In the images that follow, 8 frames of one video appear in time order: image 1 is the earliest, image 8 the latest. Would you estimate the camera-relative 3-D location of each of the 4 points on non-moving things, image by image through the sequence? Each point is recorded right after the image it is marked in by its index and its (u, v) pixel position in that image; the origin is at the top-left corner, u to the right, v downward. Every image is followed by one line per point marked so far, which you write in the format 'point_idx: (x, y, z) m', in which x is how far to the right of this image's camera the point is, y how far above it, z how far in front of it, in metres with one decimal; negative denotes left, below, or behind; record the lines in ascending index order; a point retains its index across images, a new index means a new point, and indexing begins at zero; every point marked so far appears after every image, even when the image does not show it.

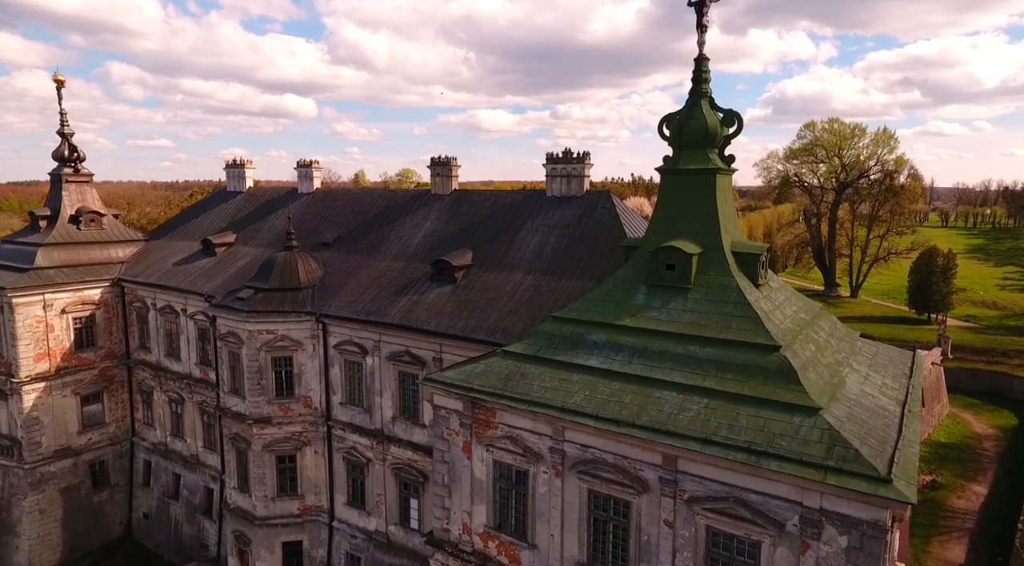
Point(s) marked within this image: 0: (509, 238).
0: (-0.1, +1.3, +20.0) m
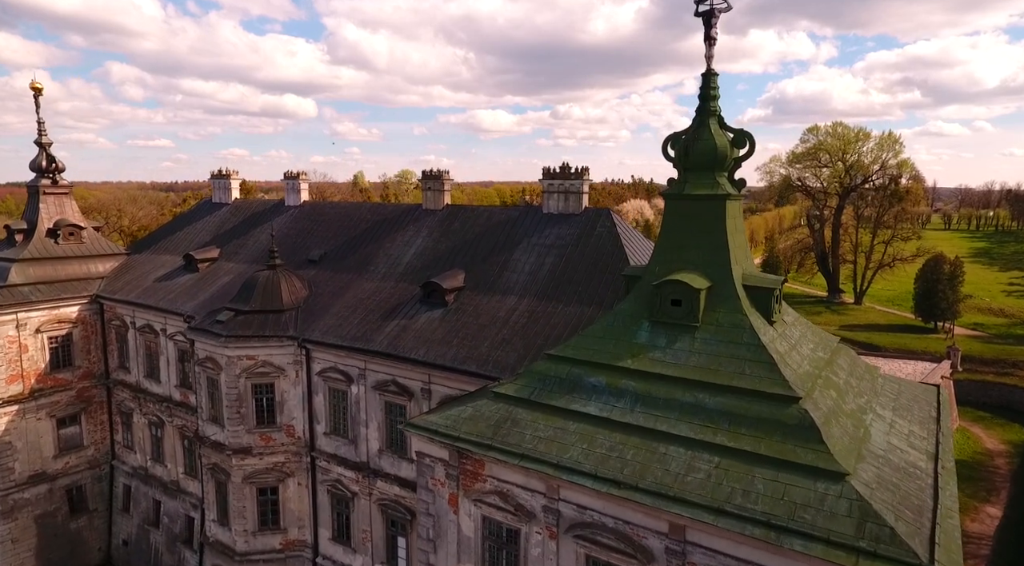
0: (-0.3, +0.7, +18.9) m
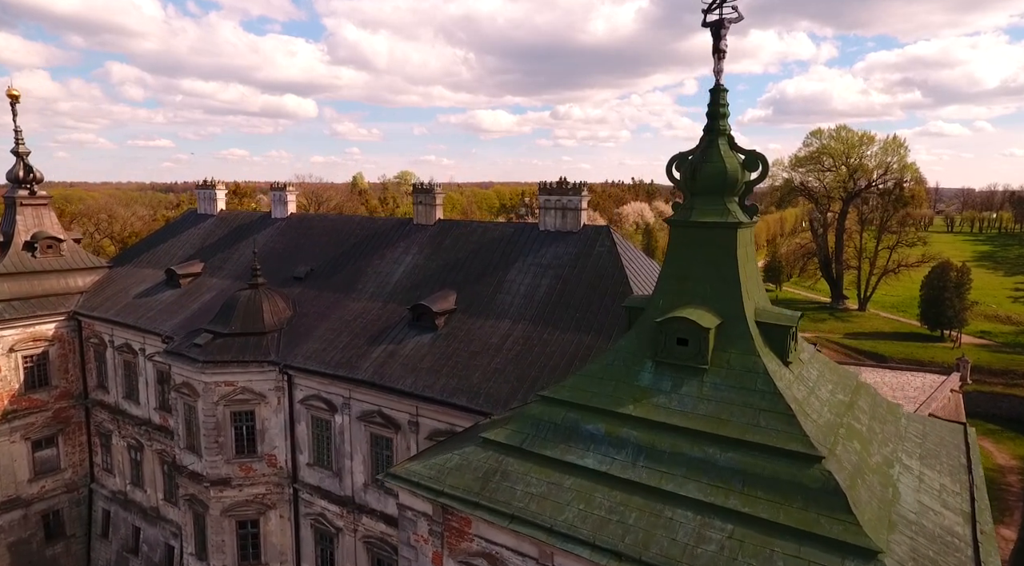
0: (-0.4, +0.1, +17.9) m
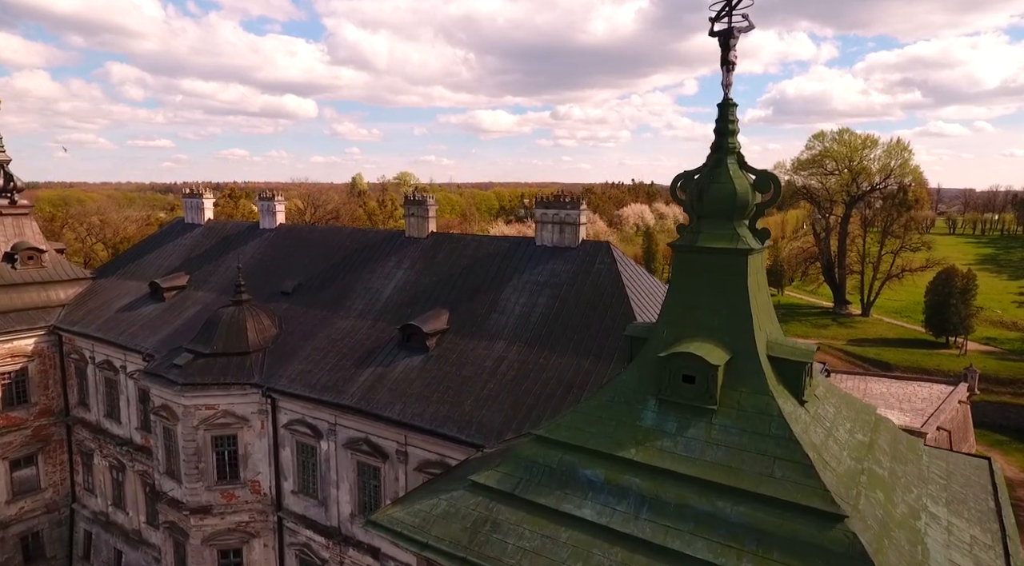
0: (-0.5, -0.3, +17.0) m
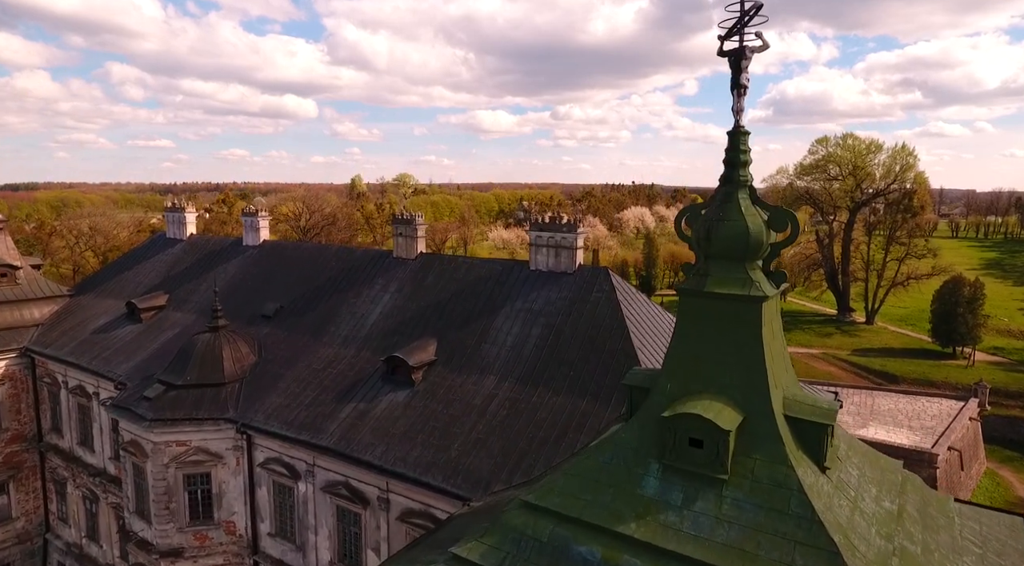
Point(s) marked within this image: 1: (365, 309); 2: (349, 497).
0: (-0.7, -1.0, +15.9) m
1: (-3.9, -0.7, +18.1) m
2: (-3.4, -4.4, +14.1) m
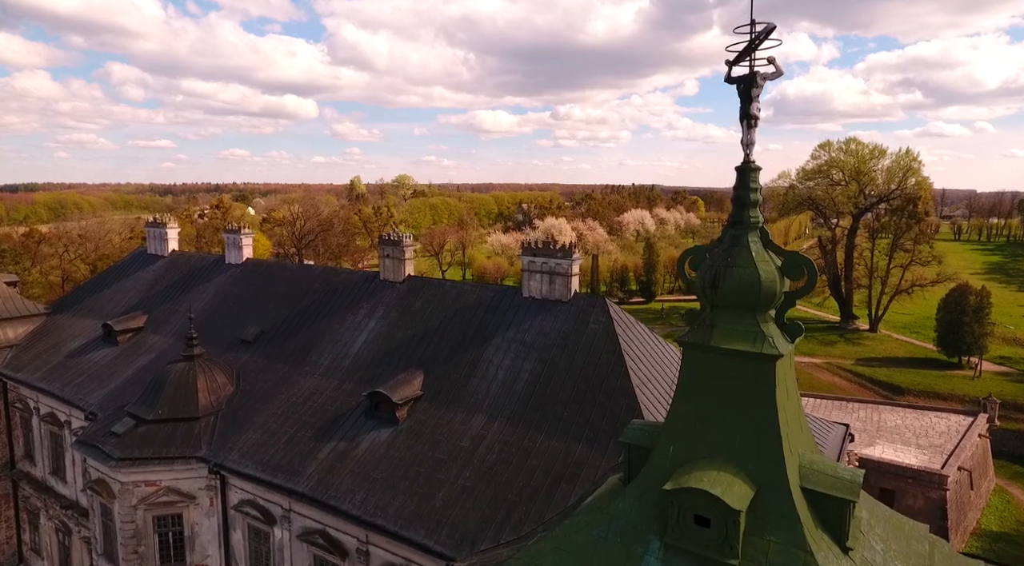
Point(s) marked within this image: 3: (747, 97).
0: (-0.9, -1.6, +15.0) m
1: (-4.1, -1.3, +17.1) m
2: (-3.6, -5.1, +13.1) m
3: (+2.8, +2.2, +8.0) m
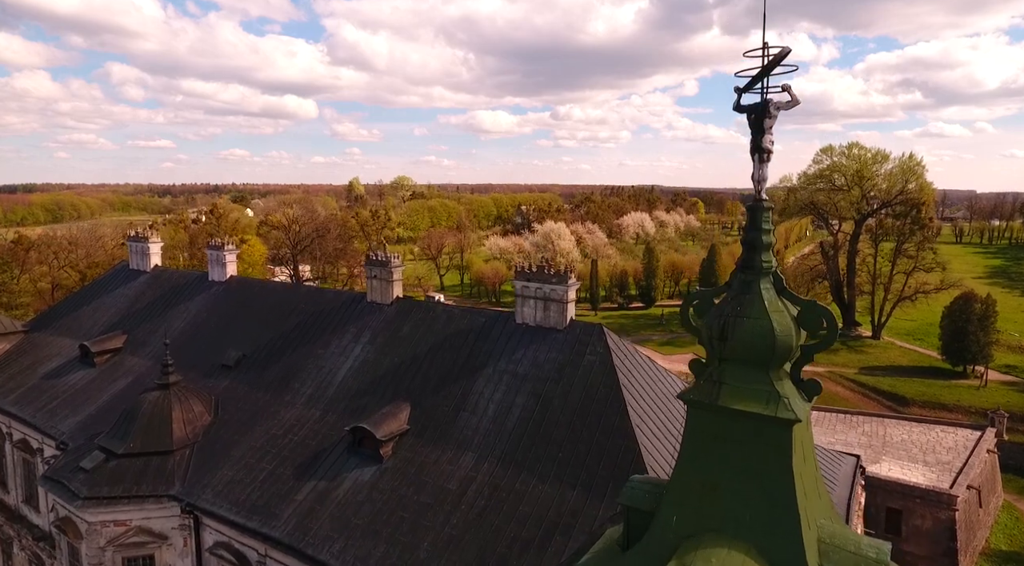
0: (-1.1, -2.2, +14.1) m
1: (-4.3, -1.9, +16.2) m
2: (-3.7, -5.7, +12.2) m
3: (+2.6, +1.6, +7.1) m
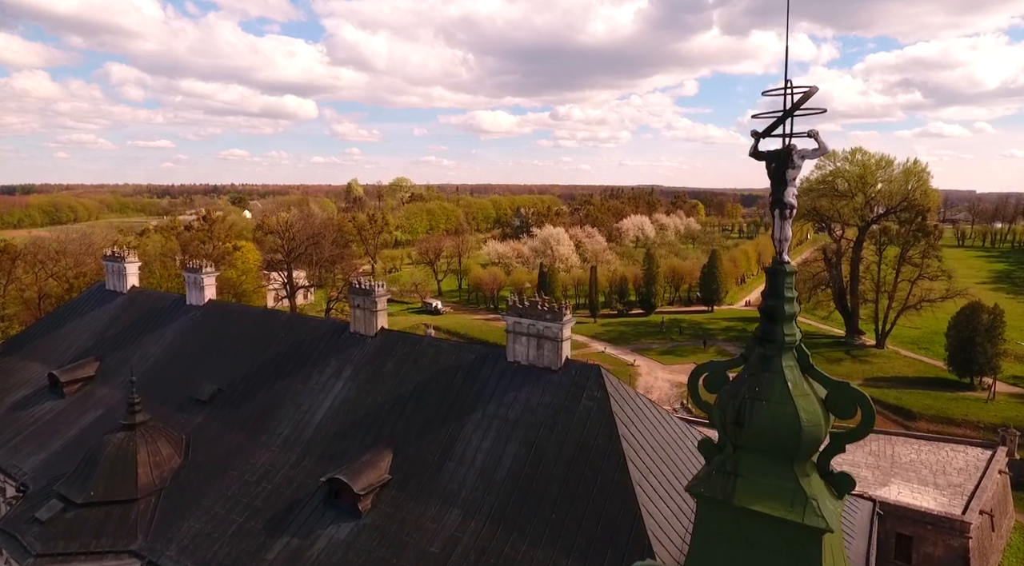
0: (-1.3, -2.9, +13.0) m
1: (-4.5, -2.6, +15.2) m
2: (-3.9, -6.4, +11.2) m
3: (+2.4, +0.9, +6.1) m
